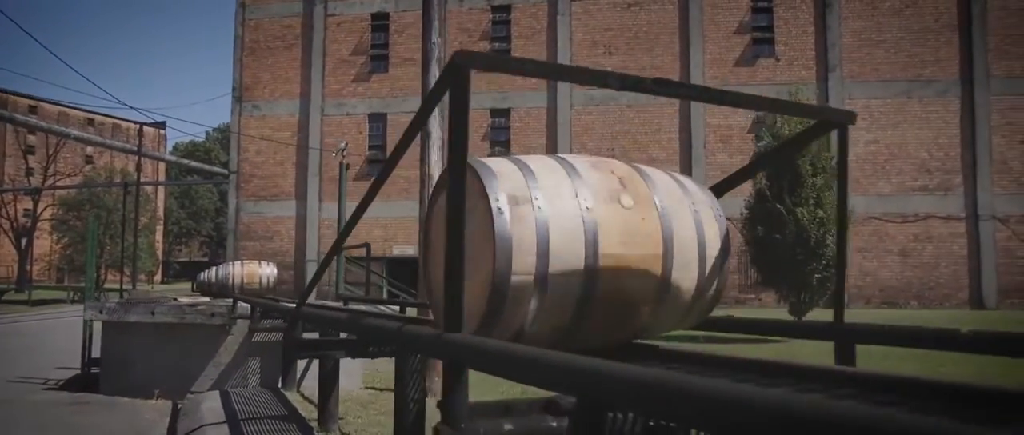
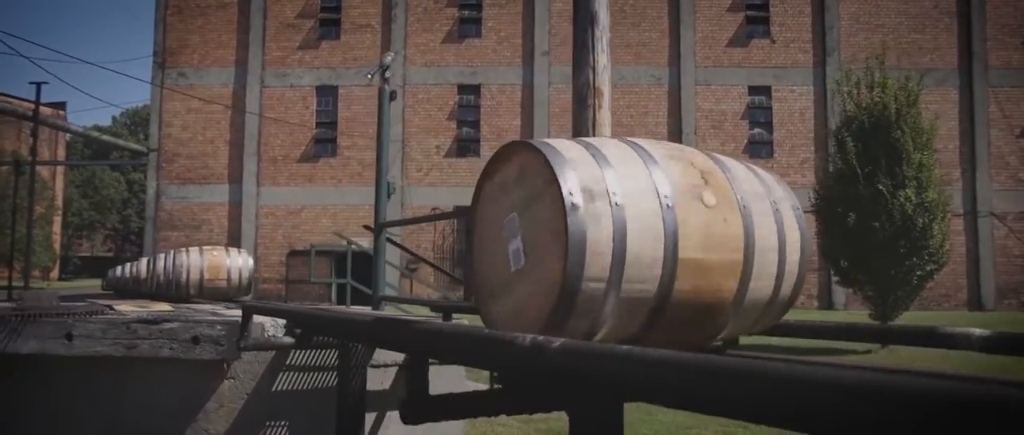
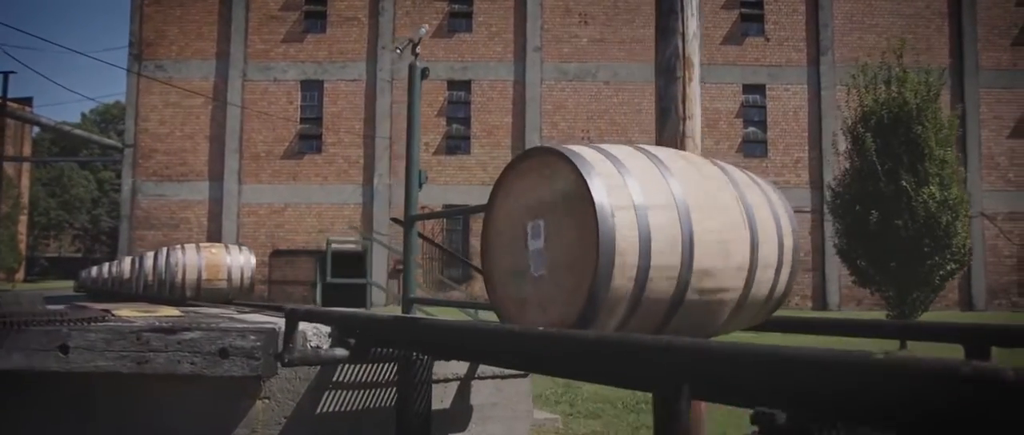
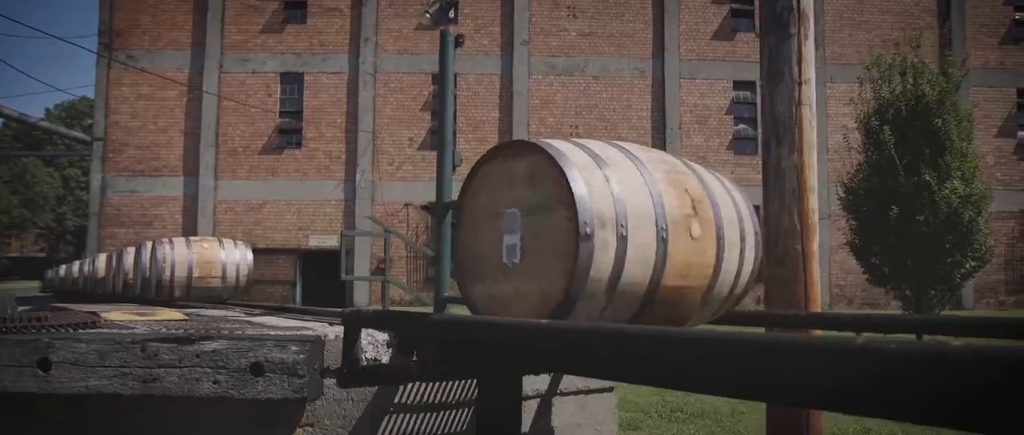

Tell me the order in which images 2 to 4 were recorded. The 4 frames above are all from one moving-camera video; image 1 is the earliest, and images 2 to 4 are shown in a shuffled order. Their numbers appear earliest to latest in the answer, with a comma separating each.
2, 3, 4
